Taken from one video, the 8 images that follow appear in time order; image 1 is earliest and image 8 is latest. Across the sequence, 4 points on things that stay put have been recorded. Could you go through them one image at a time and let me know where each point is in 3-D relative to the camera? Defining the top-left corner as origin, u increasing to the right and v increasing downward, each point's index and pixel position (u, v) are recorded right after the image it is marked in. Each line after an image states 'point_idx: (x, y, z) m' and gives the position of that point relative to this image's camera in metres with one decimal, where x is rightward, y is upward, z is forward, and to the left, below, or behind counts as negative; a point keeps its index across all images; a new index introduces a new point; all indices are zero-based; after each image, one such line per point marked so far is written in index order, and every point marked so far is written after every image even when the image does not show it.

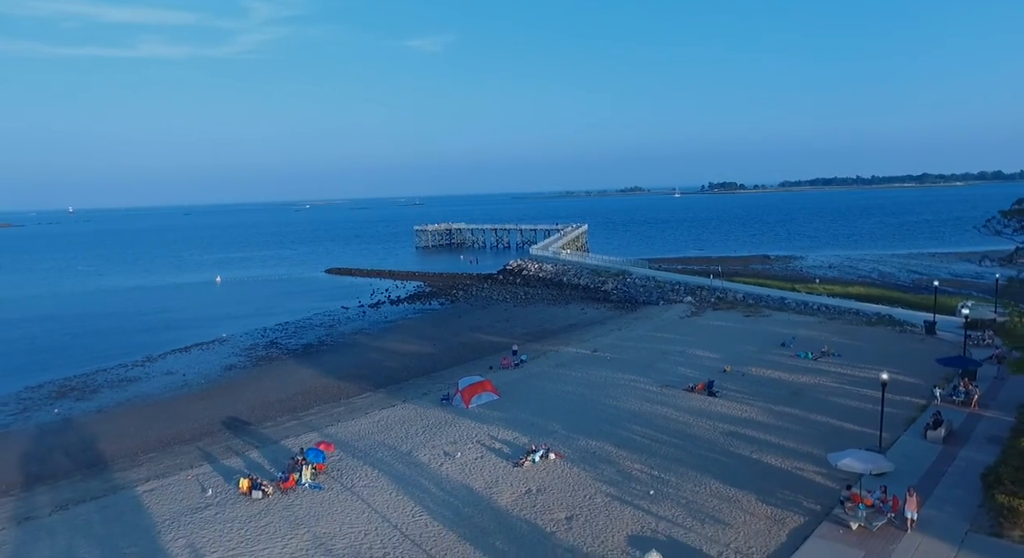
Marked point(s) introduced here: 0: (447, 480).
0: (-1.2, -3.9, +13.3) m
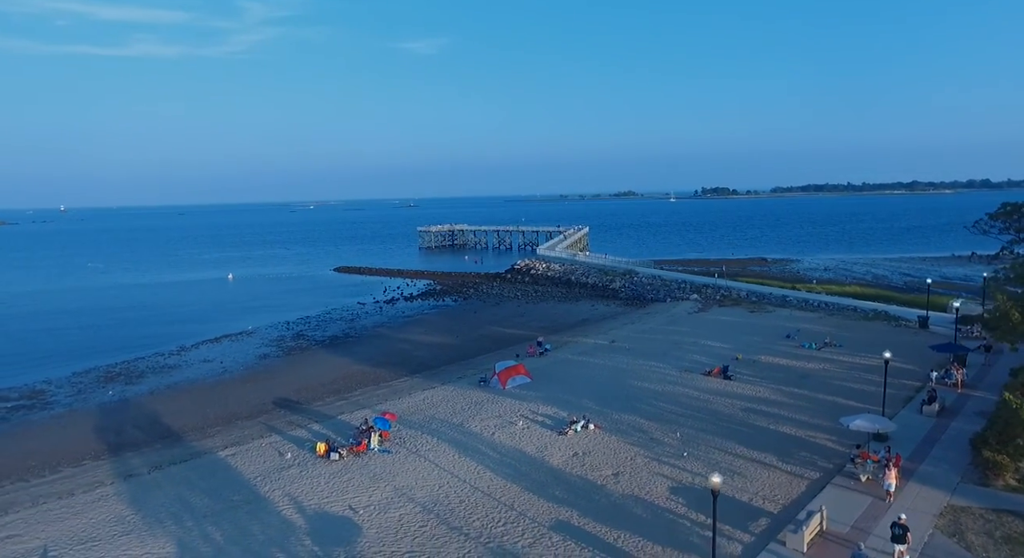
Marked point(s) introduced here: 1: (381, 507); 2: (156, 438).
0: (-0.2, -3.6, +15.0) m
1: (-2.3, -4.0, +12.3) m
2: (-9.5, -4.2, +18.5) m
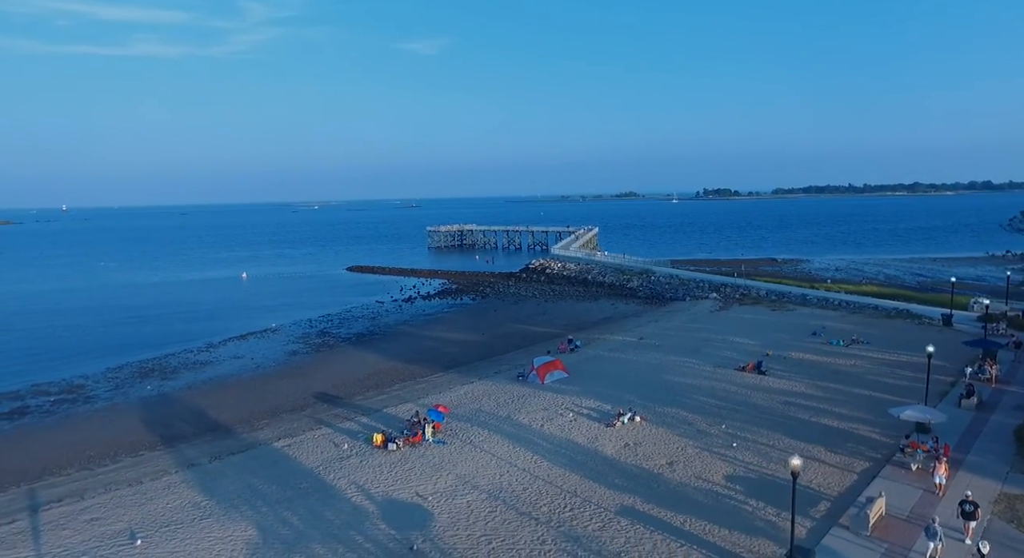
0: (+0.9, -3.5, +15.5) m
1: (-1.2, -3.9, +12.7) m
2: (-8.3, -4.1, +18.9) m
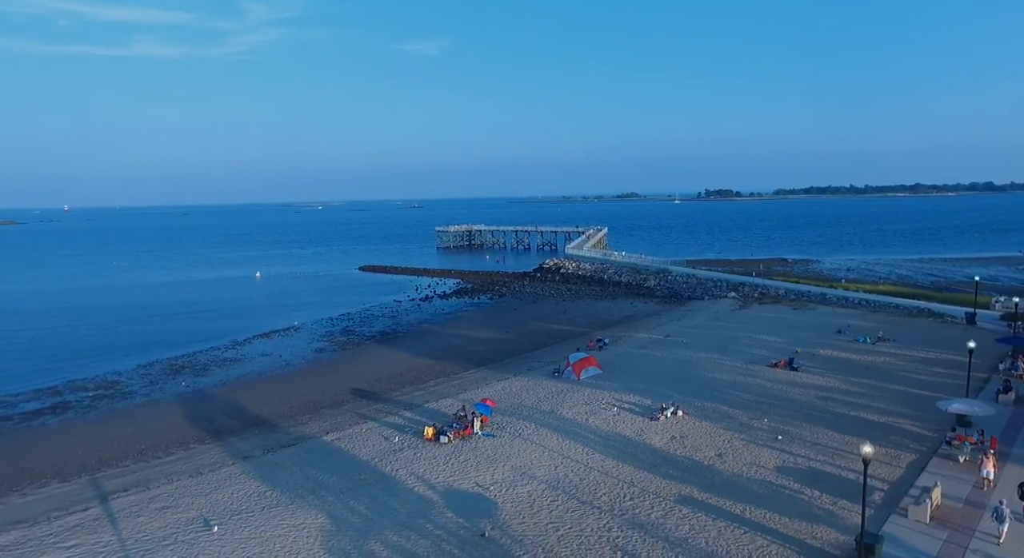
0: (+2.0, -3.4, +15.8) m
1: (-0.1, -3.8, +13.1) m
2: (-7.2, -4.0, +19.2) m
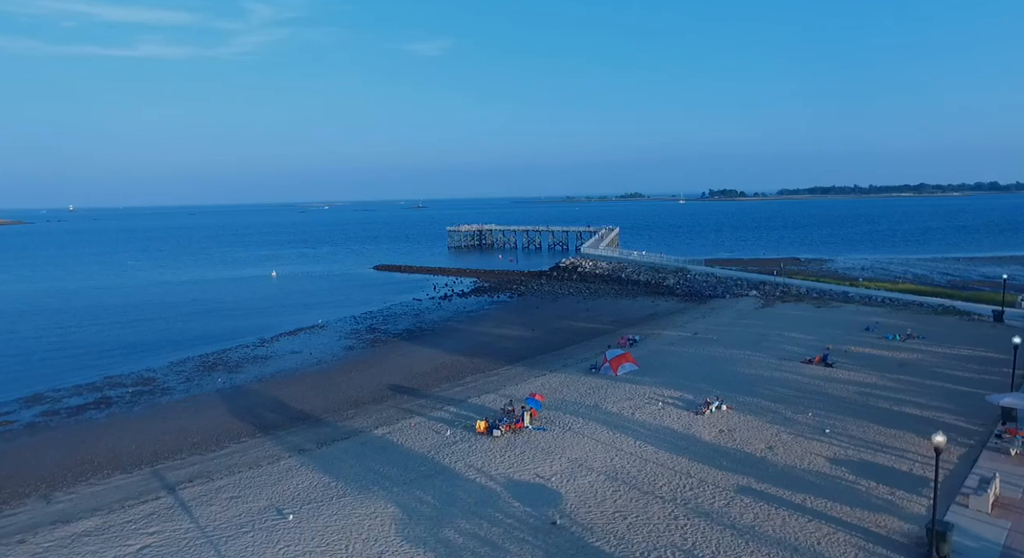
0: (+3.2, -3.3, +16.1) m
1: (+1.1, -3.8, +13.4) m
2: (-6.1, -3.9, +19.6) m
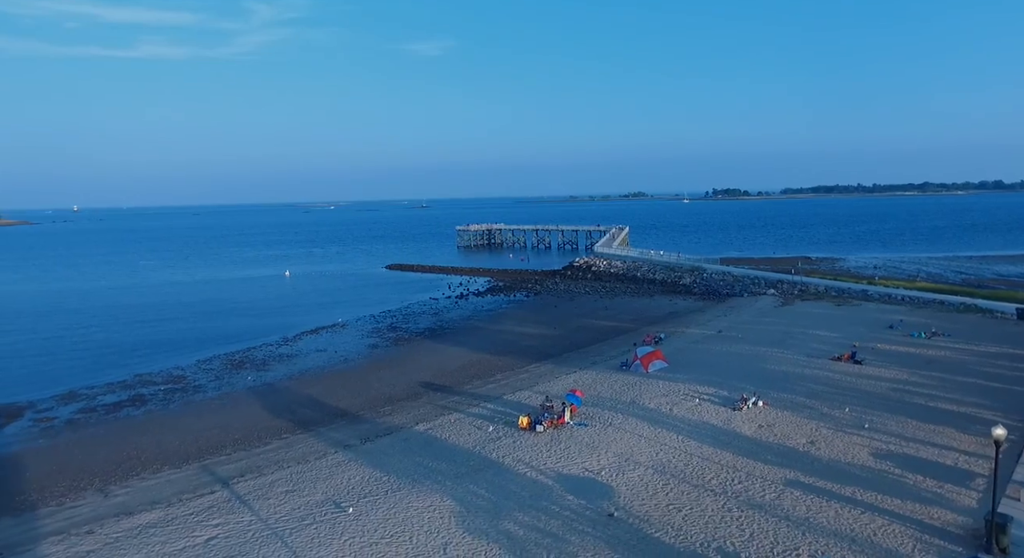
0: (+4.1, -3.3, +16.3) m
1: (+2.0, -3.7, +13.6) m
2: (-5.1, -3.9, +19.8) m
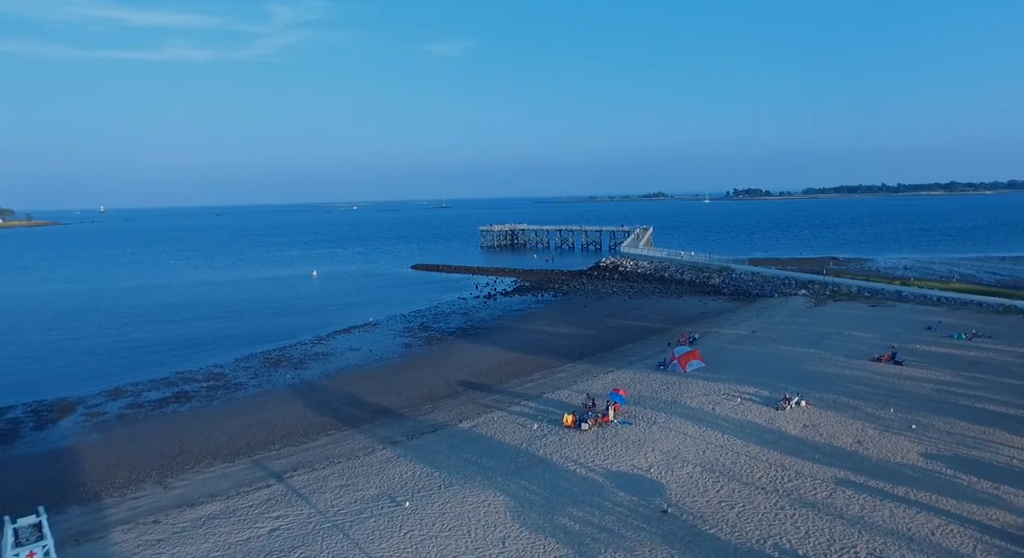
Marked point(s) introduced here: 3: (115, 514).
0: (+5.2, -3.3, +16.4) m
1: (+3.0, -3.7, +13.7) m
2: (-4.0, -3.9, +20.1) m
3: (-7.4, -4.4, +13.0) m
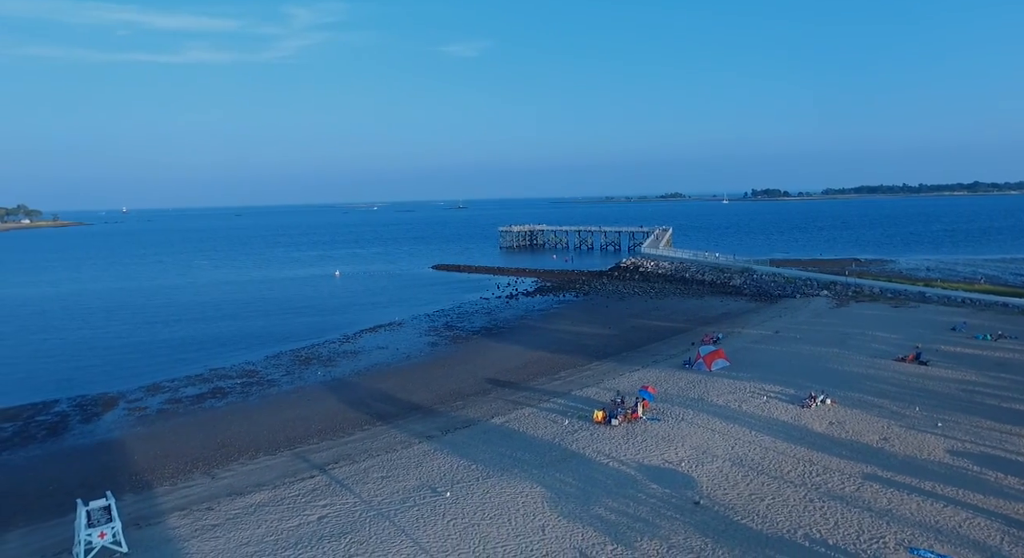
0: (+5.9, -3.3, +16.7) m
1: (+3.7, -3.7, +14.1) m
2: (-3.1, -3.9, +20.7) m
3: (-6.7, -4.3, +13.6) m
